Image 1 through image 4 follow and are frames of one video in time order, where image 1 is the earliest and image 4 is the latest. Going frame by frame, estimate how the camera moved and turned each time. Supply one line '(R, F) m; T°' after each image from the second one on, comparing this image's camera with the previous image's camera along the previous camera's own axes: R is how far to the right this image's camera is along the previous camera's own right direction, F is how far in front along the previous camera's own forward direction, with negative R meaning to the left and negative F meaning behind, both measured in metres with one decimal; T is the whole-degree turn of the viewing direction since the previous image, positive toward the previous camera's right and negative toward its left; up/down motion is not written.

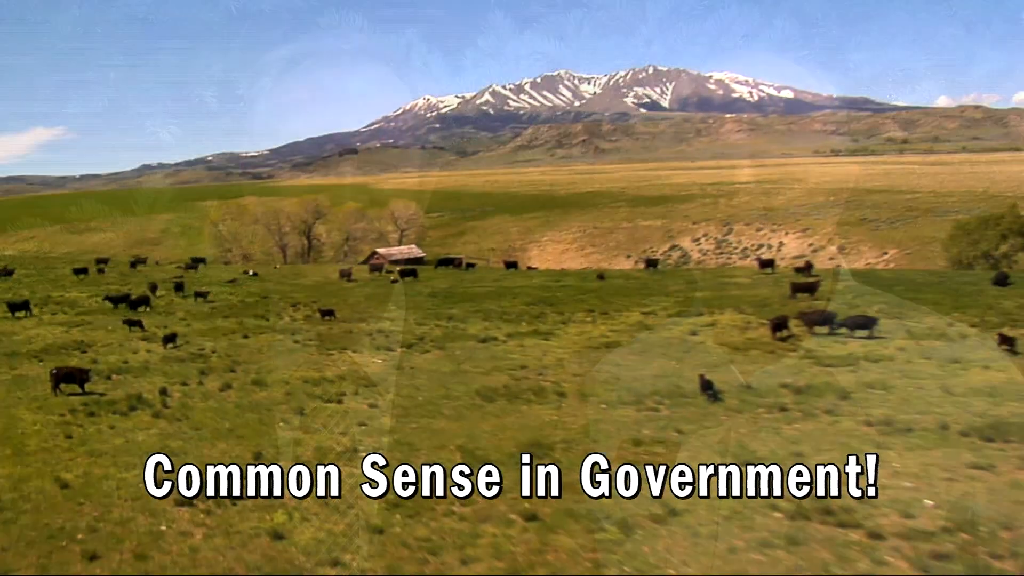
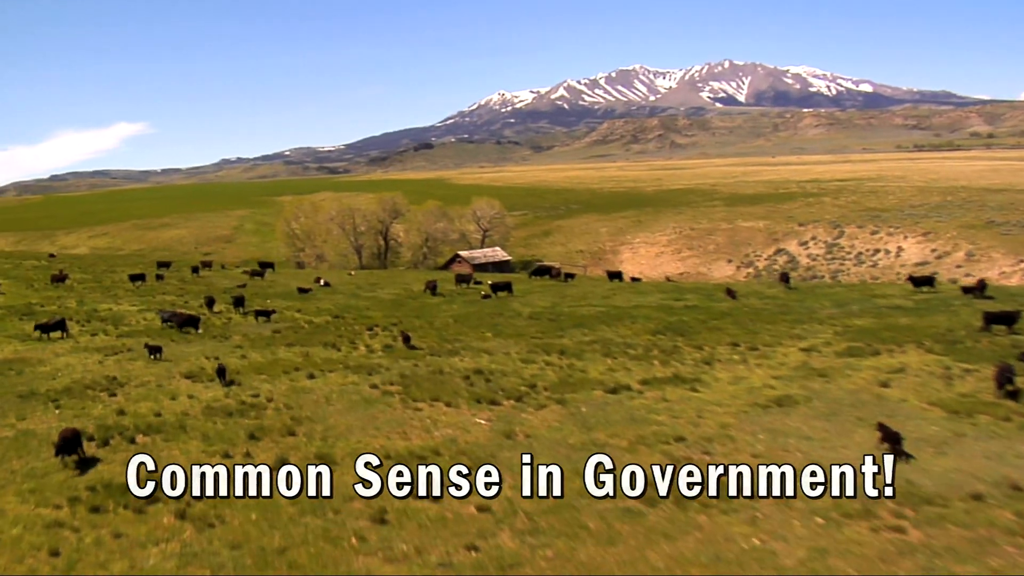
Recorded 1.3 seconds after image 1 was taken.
(-1.5, +7.1) m; -4°
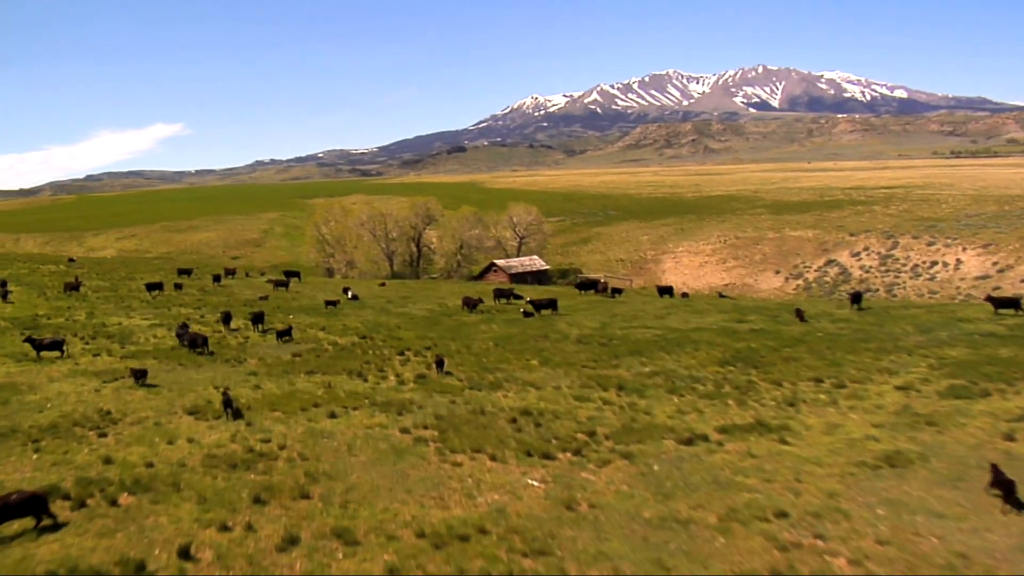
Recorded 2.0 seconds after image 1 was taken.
(-0.5, +3.8) m; -2°
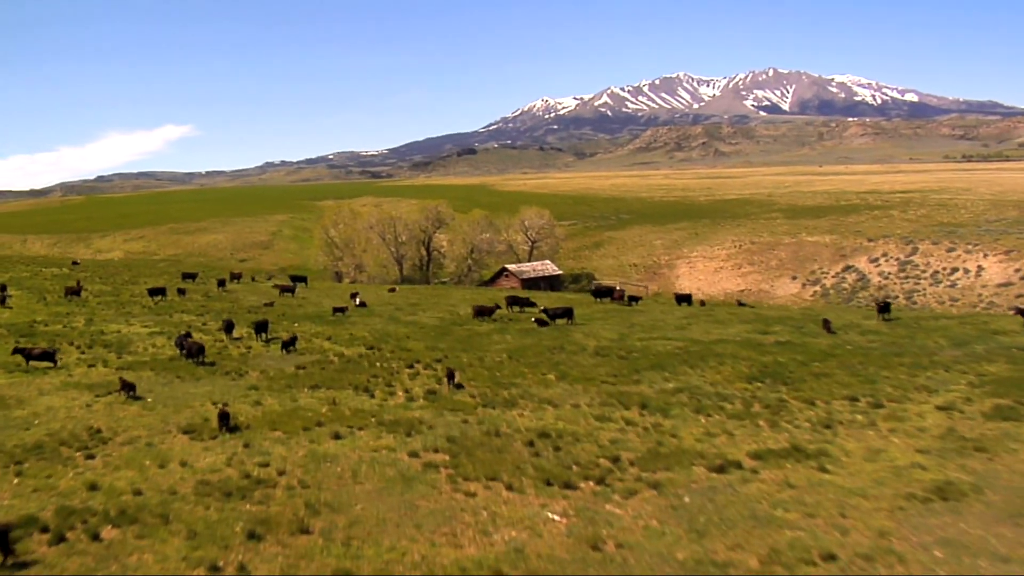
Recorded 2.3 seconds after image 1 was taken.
(-0.2, +1.6) m; 0°
